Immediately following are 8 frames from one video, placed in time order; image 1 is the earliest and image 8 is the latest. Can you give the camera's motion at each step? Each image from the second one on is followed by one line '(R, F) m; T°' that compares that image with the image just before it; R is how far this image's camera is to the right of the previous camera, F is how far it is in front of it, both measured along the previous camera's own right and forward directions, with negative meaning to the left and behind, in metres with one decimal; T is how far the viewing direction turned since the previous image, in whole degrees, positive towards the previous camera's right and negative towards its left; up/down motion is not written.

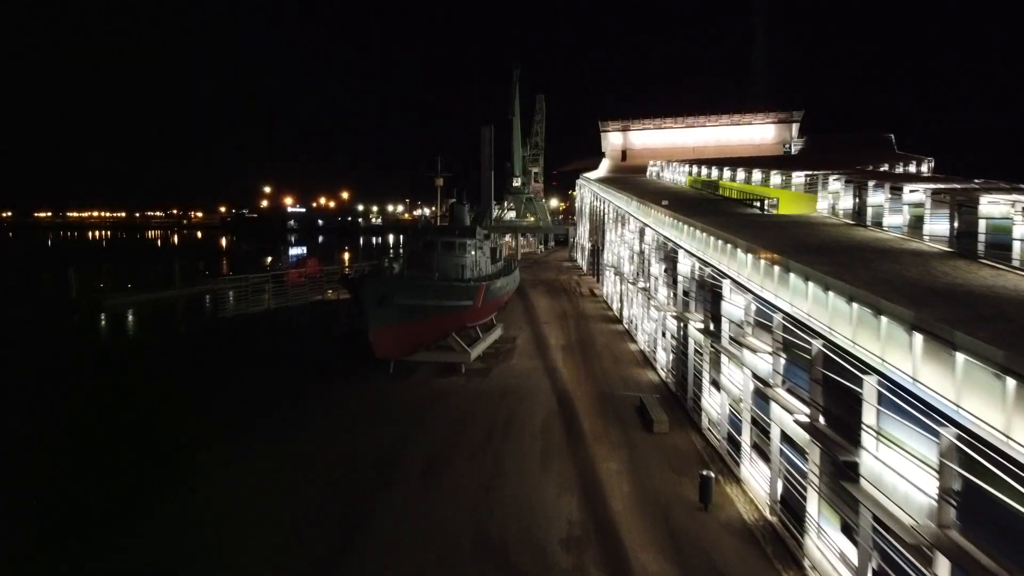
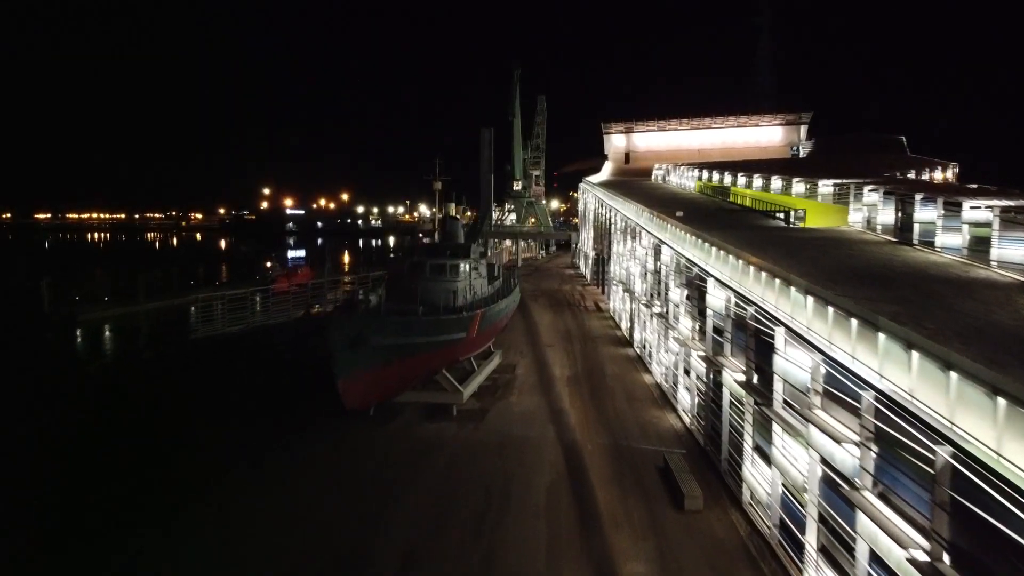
(0.0, +1.3) m; 0°
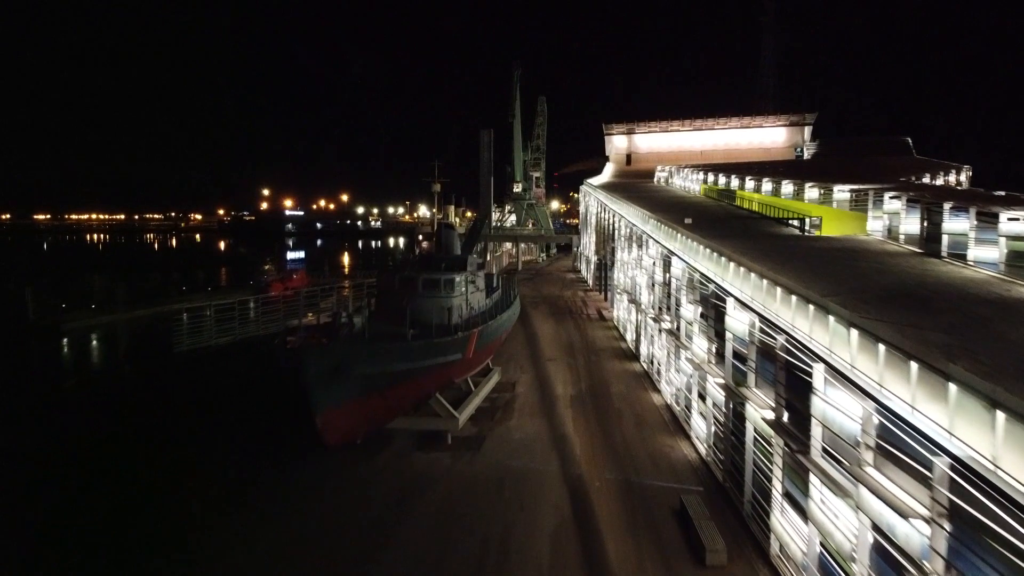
(0.0, +0.6) m; 0°
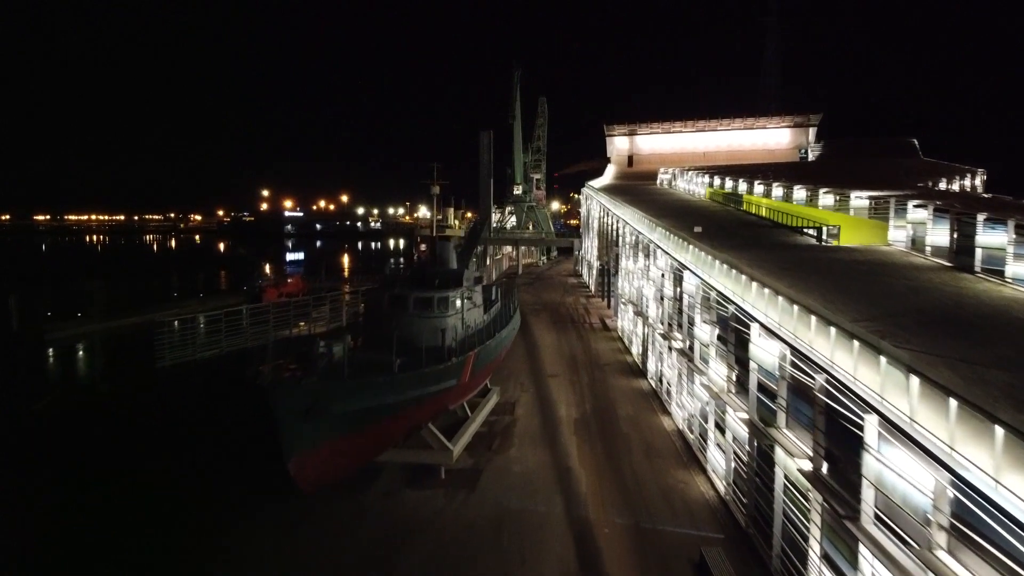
(0.0, +0.7) m; 0°
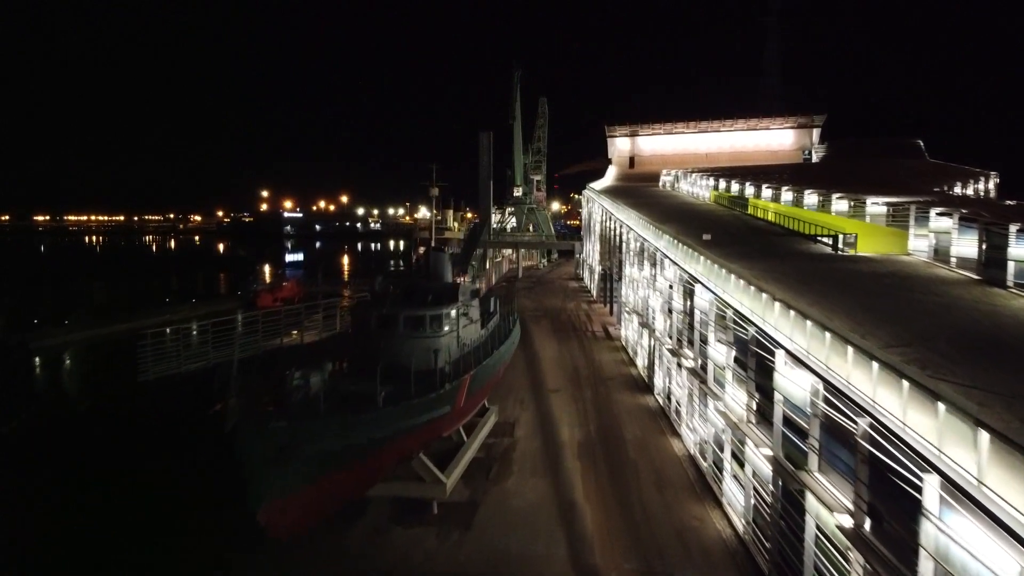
(0.0, +0.6) m; 0°
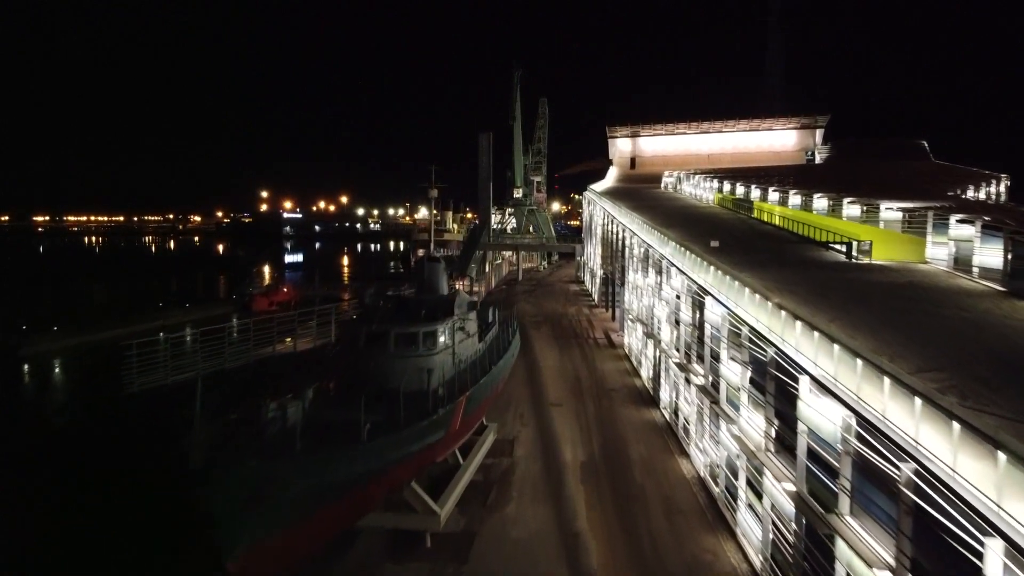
(0.0, +0.4) m; 0°
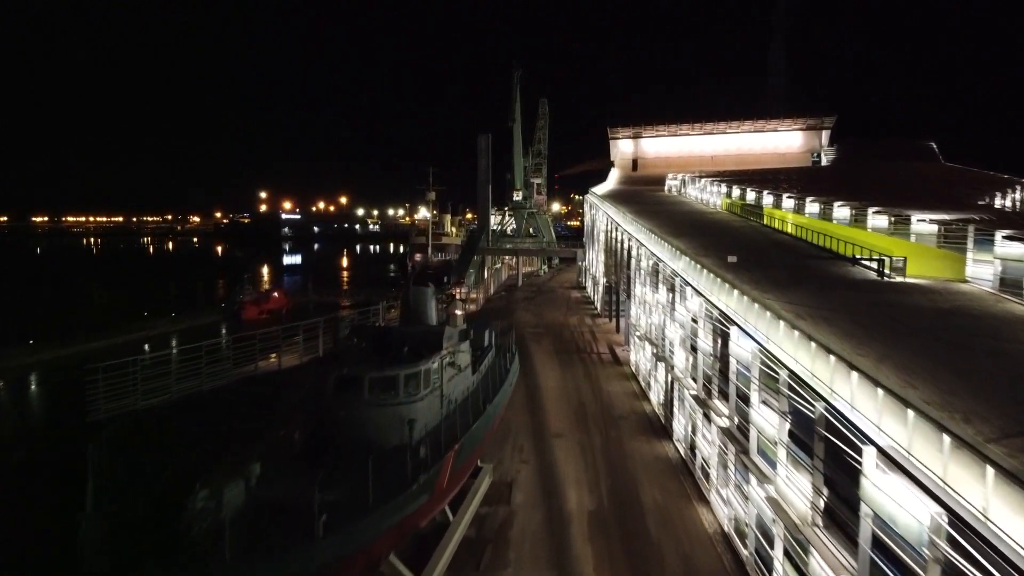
(0.0, +0.9) m; 0°
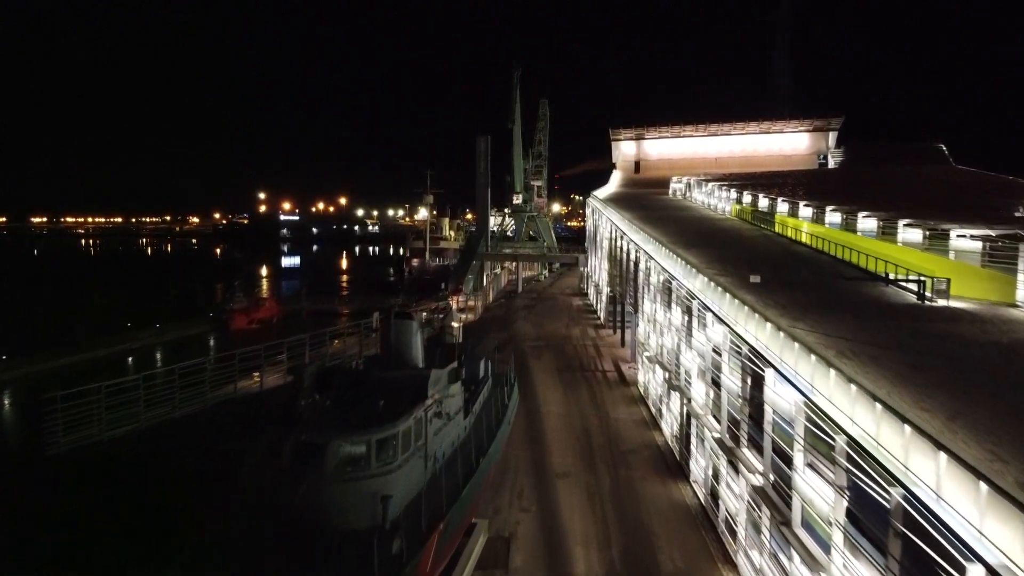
(0.0, +0.9) m; 0°
